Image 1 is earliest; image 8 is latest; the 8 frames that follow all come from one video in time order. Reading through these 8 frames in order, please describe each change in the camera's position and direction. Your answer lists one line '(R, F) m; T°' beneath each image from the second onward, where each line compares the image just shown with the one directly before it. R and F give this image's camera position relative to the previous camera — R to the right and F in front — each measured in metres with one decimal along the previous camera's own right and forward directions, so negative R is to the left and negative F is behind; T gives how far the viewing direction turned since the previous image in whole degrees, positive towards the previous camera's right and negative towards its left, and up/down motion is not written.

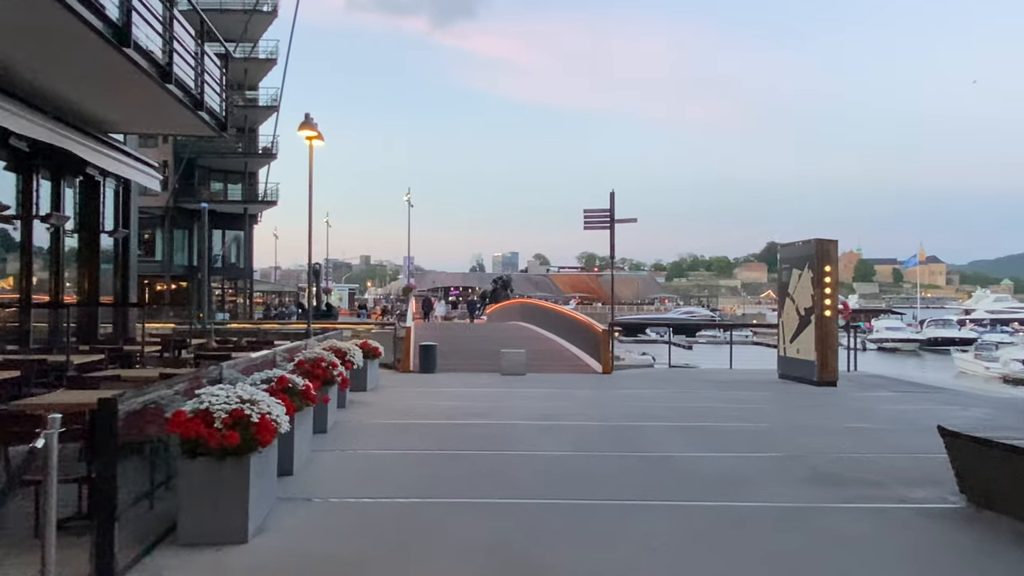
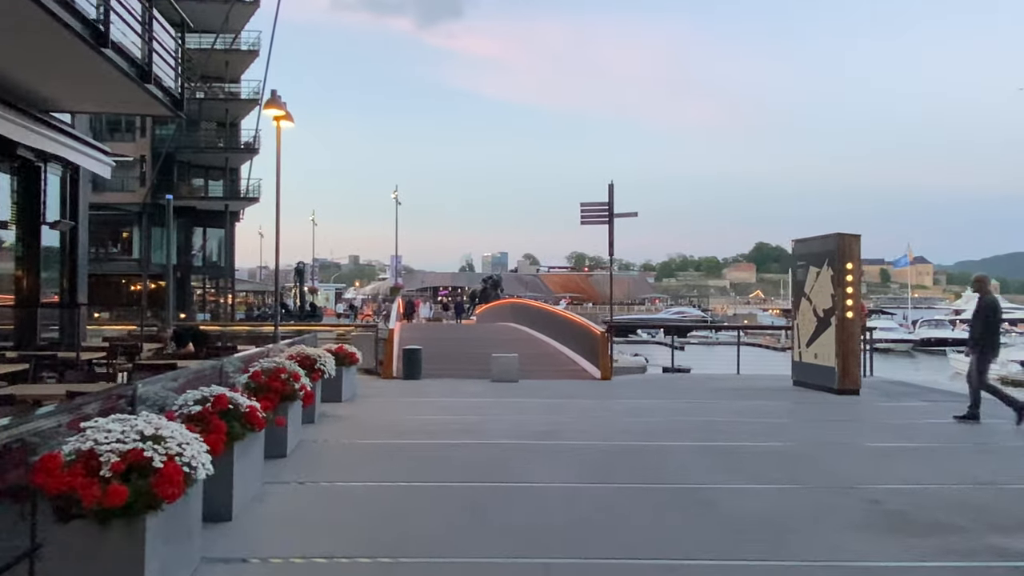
(0.0, +1.5) m; +1°
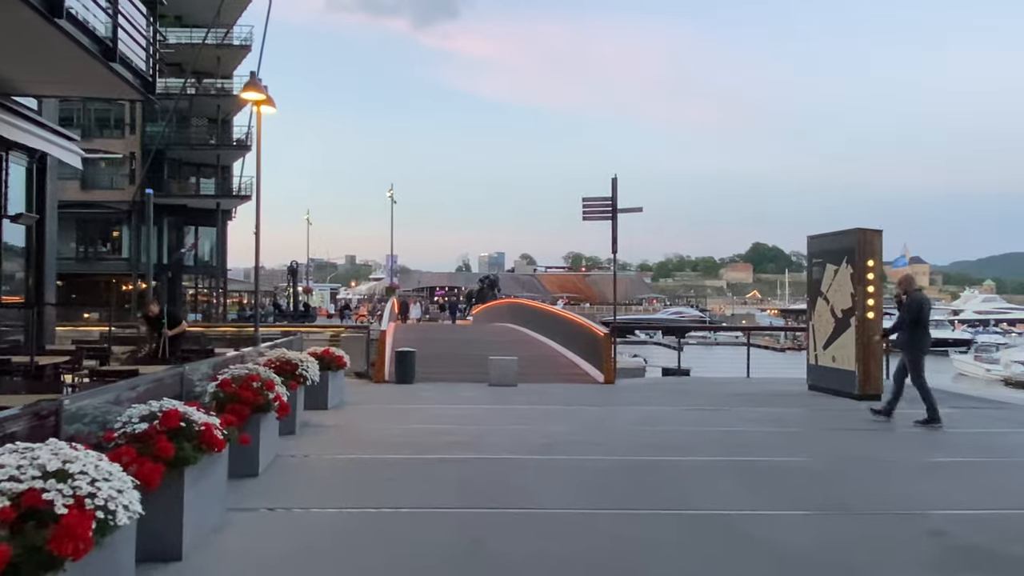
(0.0, +0.9) m; 0°
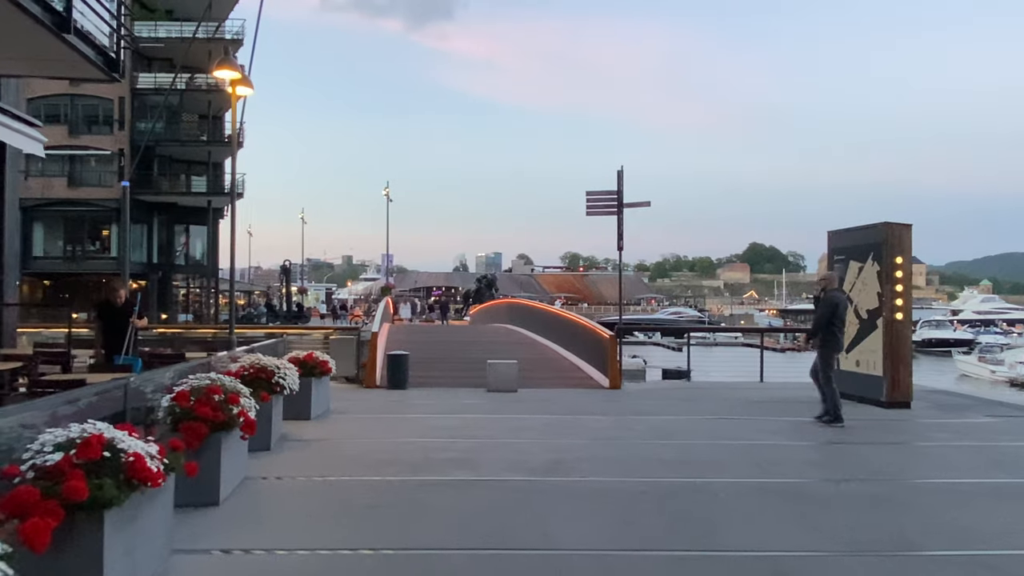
(-0.1, +1.0) m; 0°
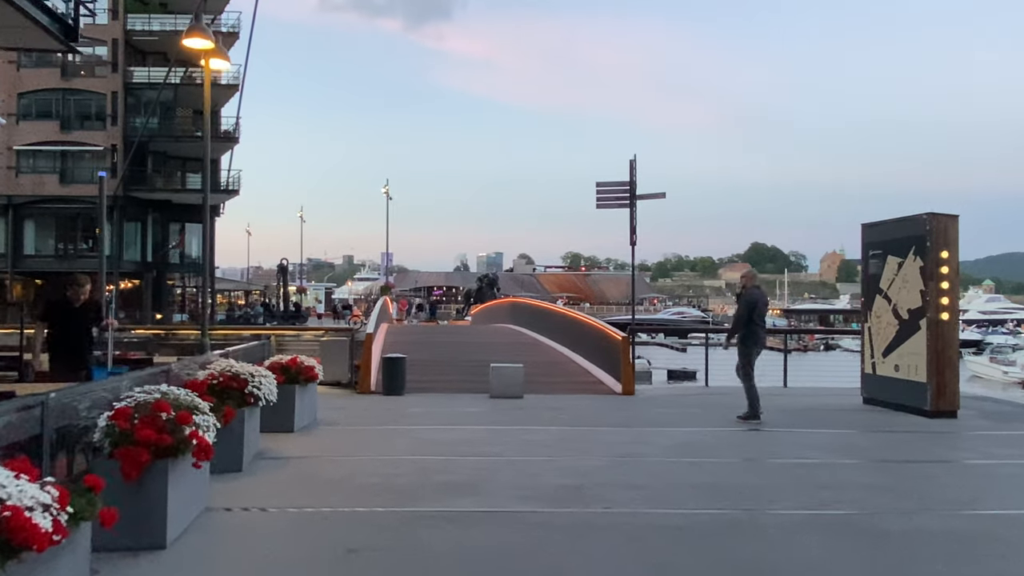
(-0.1, +1.2) m; 0°
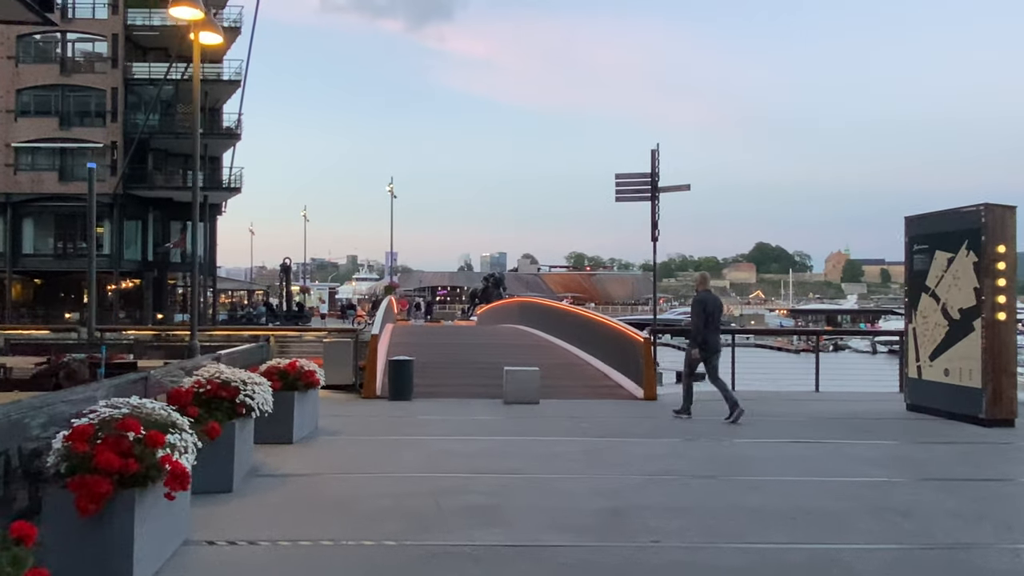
(-0.2, +0.9) m; 0°
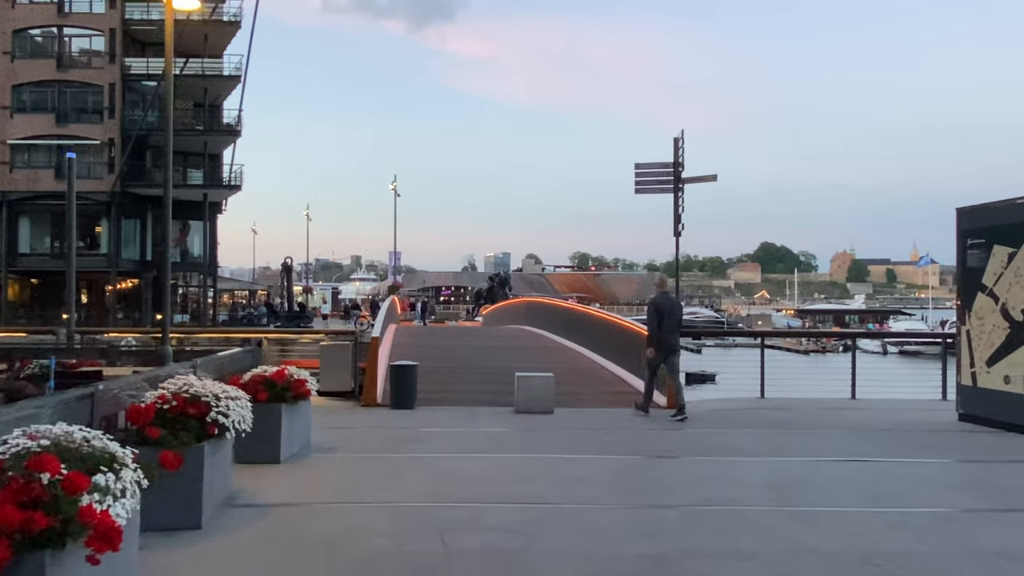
(-0.1, +1.1) m; 0°
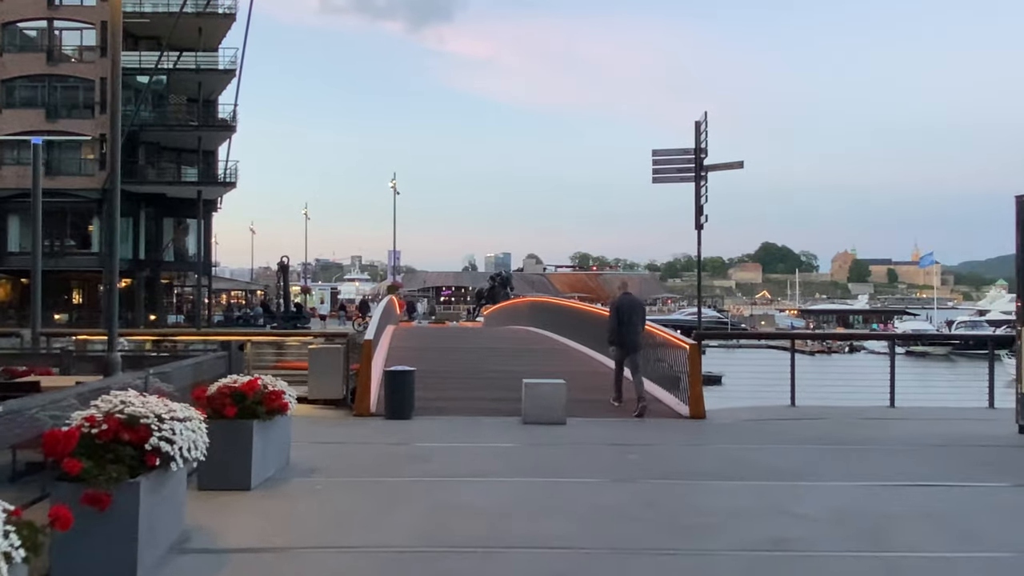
(-0.1, +1.2) m; 0°
